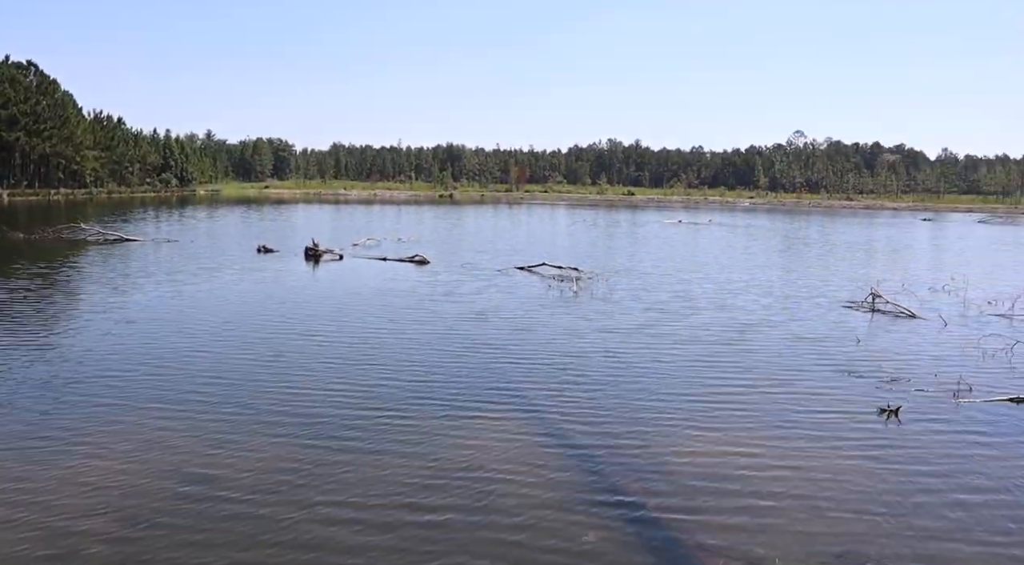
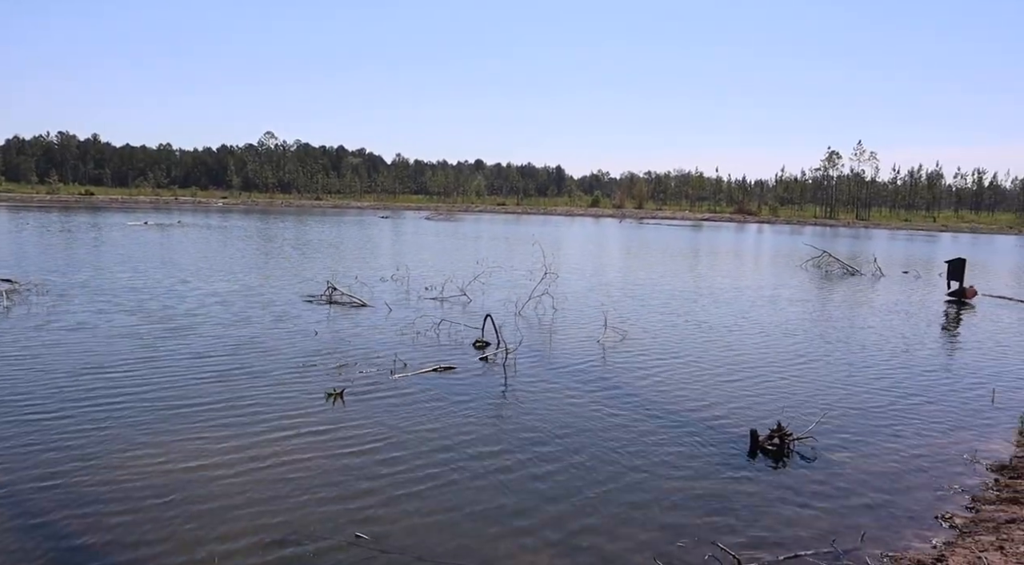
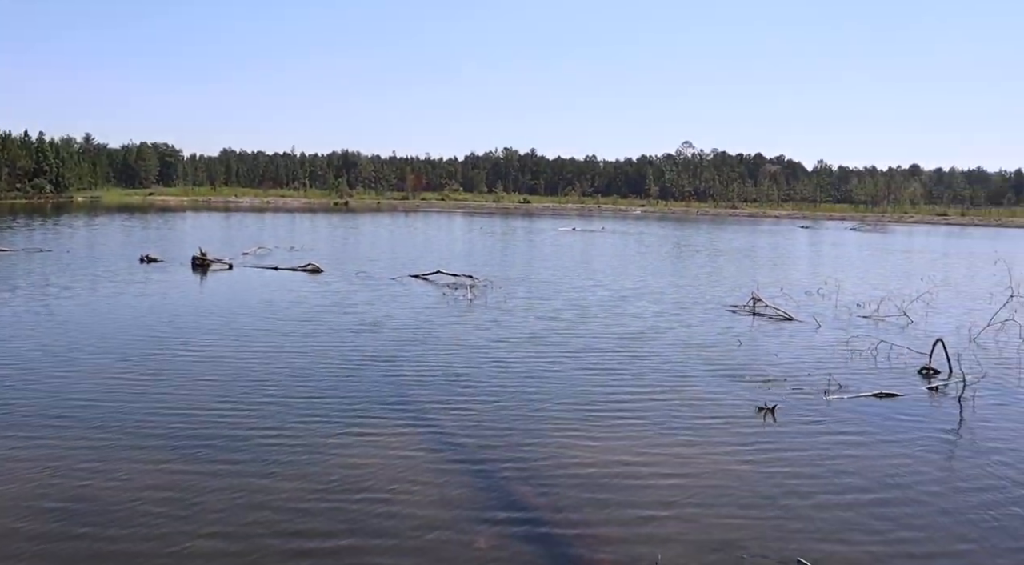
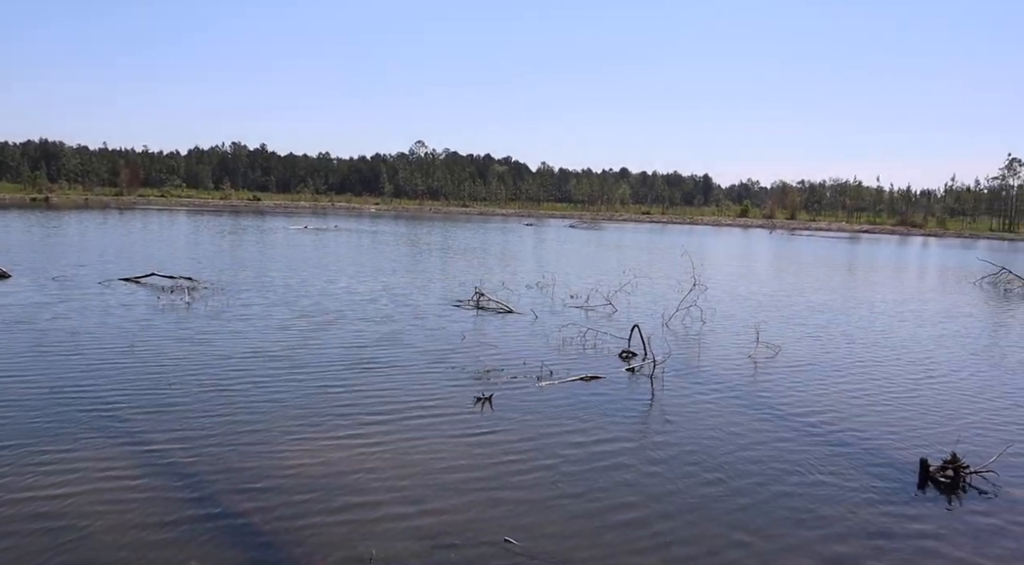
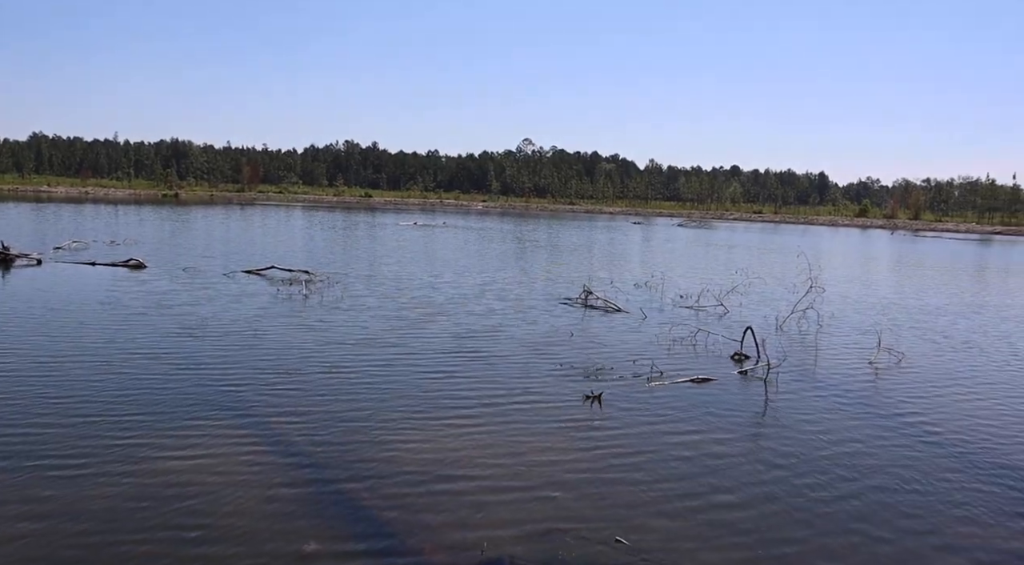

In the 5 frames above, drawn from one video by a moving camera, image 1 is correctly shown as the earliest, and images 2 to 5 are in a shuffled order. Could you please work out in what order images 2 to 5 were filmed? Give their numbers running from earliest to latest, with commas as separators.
3, 5, 4, 2
